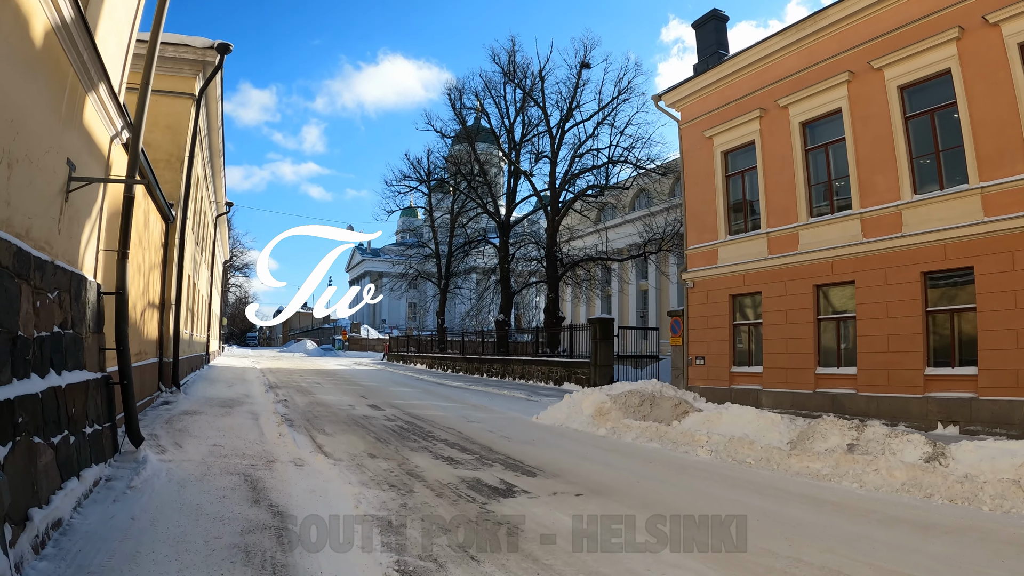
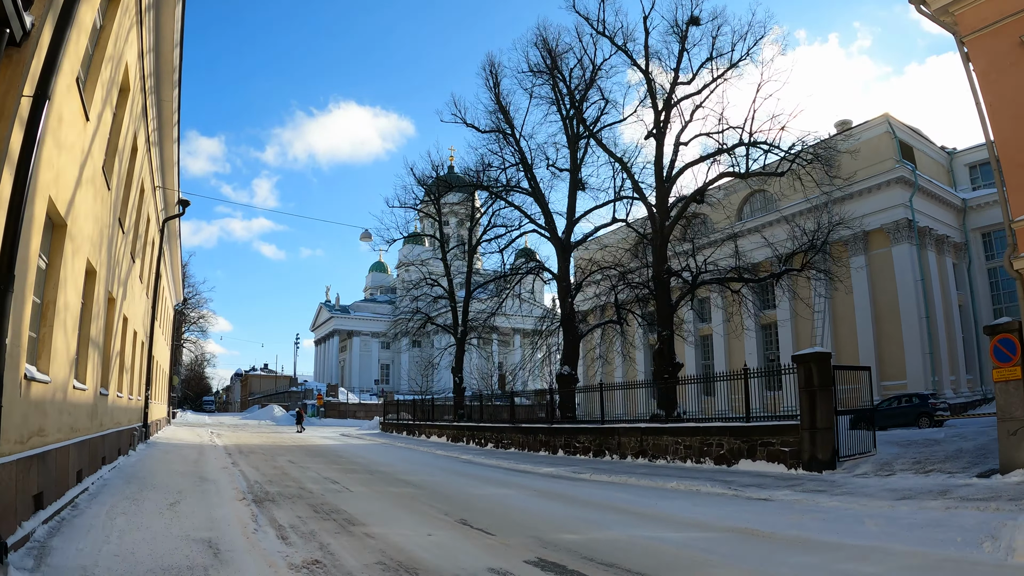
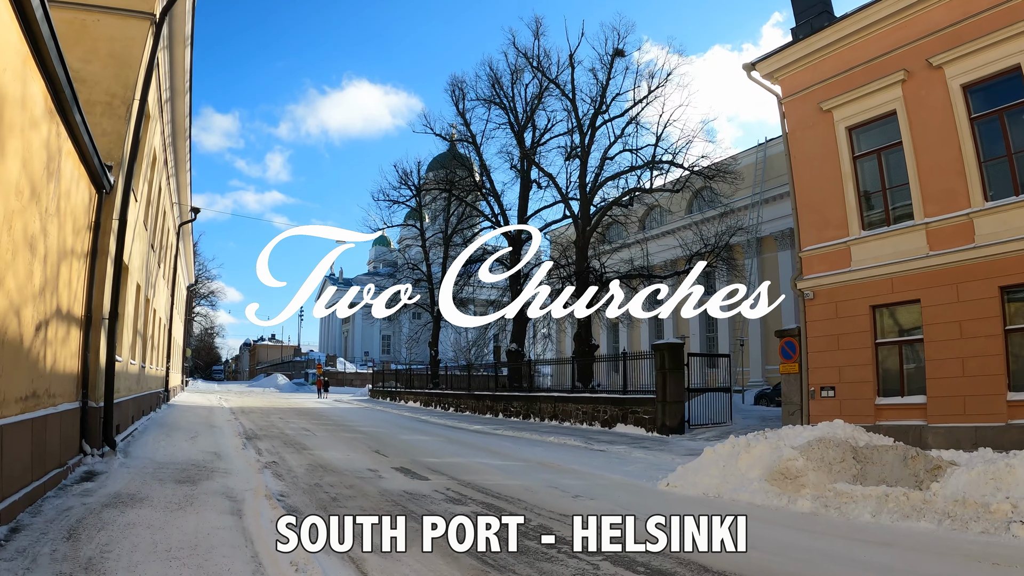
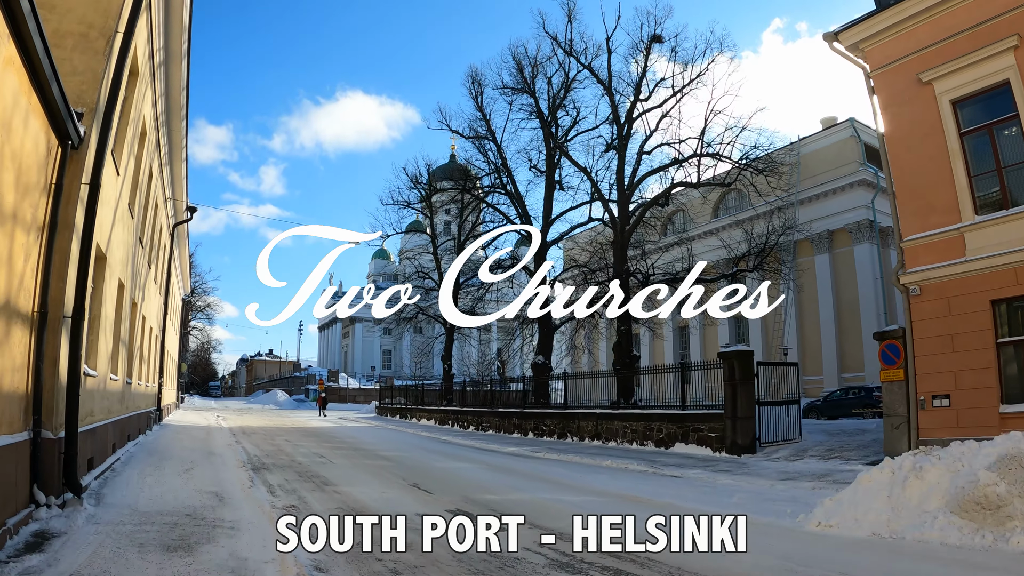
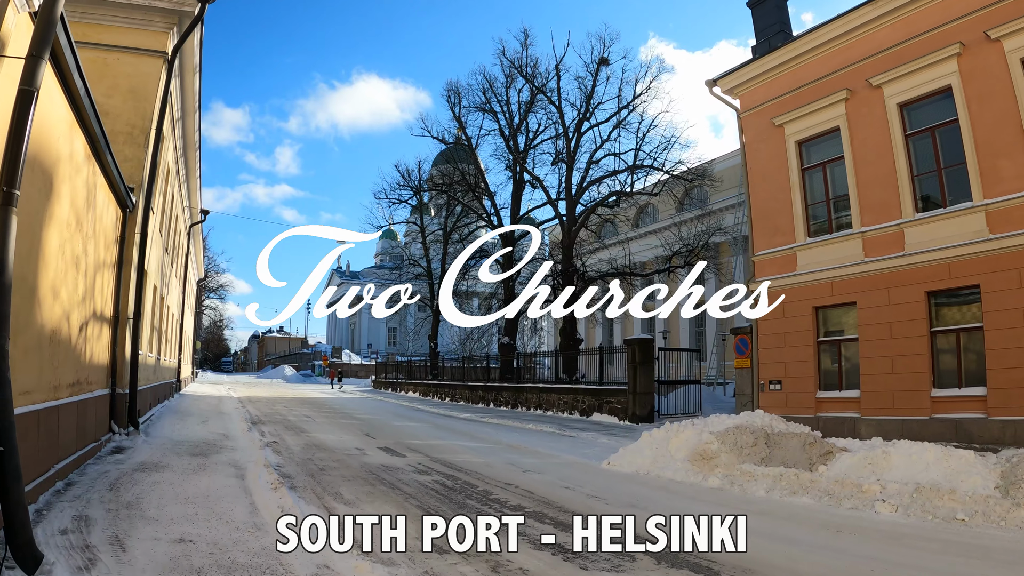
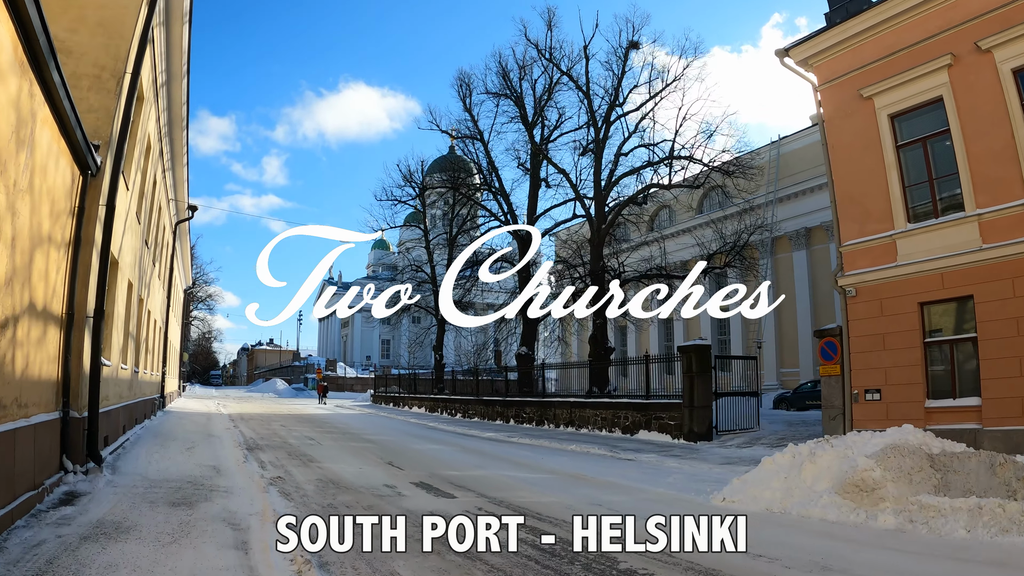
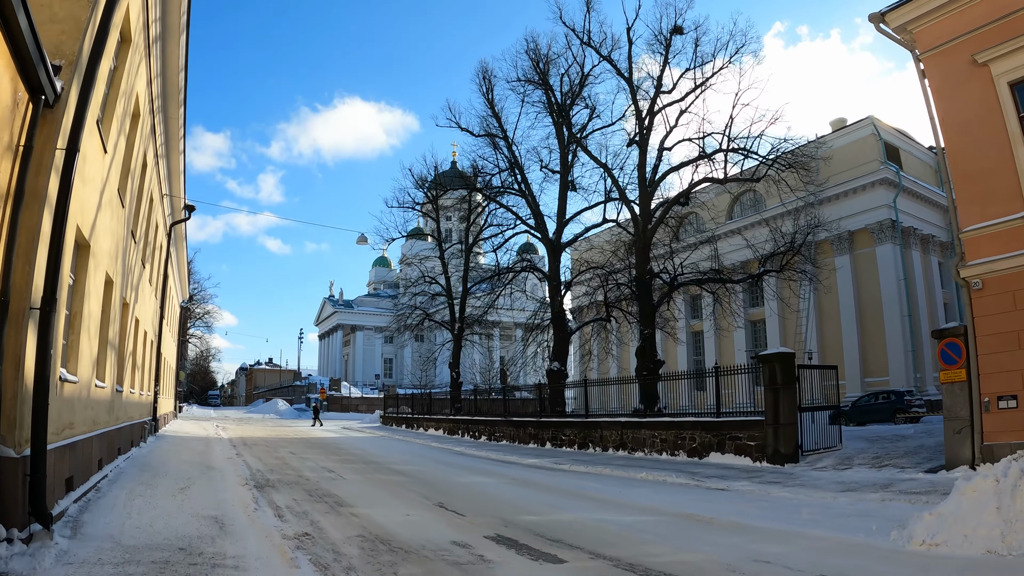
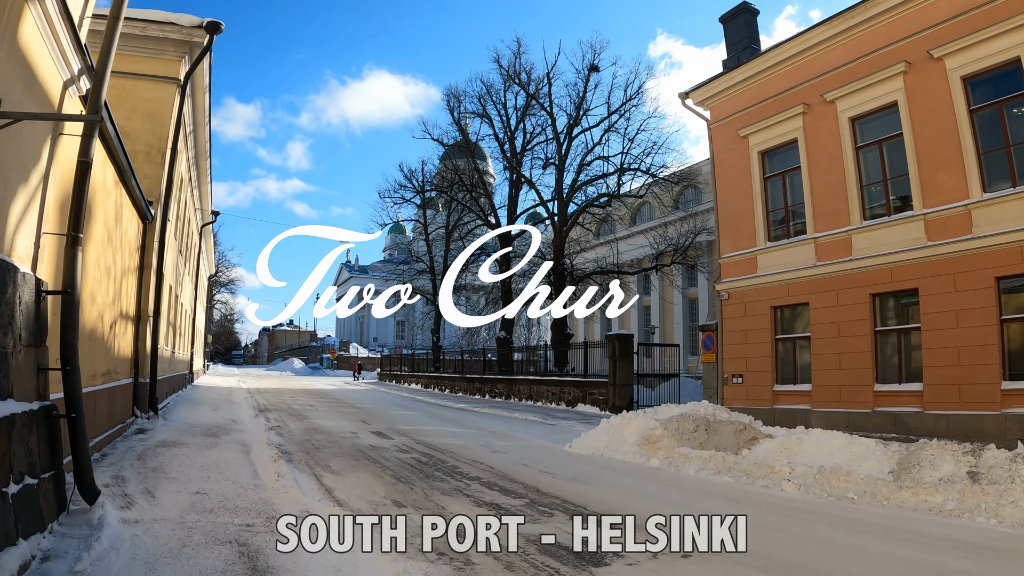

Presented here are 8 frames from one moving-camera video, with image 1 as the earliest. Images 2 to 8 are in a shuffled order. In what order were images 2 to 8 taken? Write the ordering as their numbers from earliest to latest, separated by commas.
8, 5, 3, 6, 4, 7, 2
